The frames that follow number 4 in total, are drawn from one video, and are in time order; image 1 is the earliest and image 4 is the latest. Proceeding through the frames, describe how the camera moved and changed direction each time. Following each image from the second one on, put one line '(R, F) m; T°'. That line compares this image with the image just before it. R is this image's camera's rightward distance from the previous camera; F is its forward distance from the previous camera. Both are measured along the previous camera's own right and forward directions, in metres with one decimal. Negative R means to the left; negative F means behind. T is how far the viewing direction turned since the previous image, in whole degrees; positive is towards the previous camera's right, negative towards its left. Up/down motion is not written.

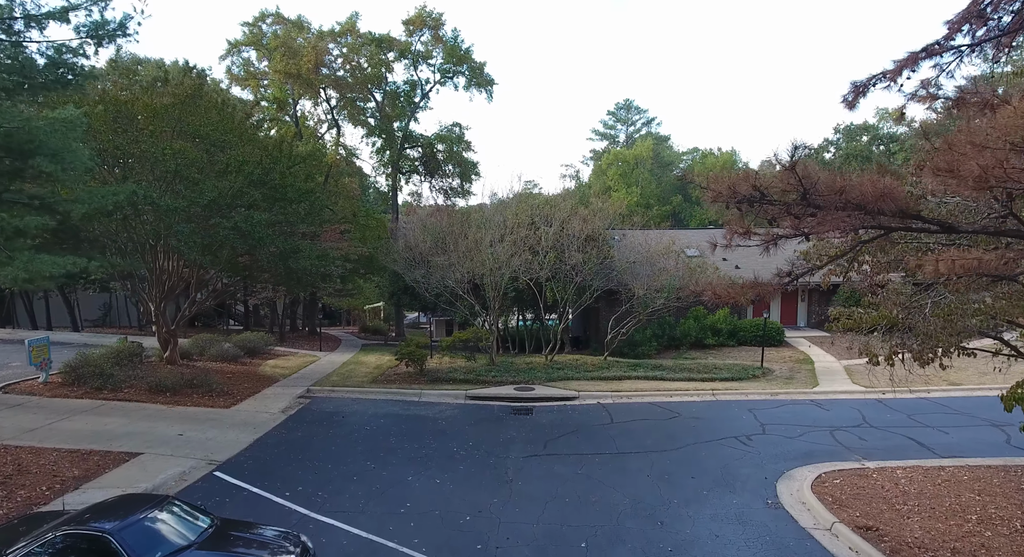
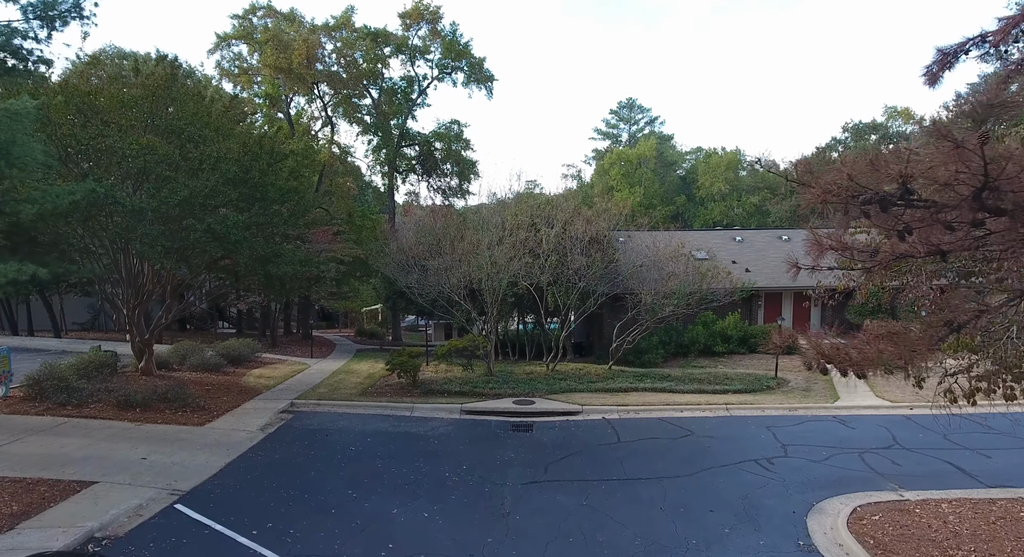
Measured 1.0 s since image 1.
(+0.1, +0.8) m; 0°
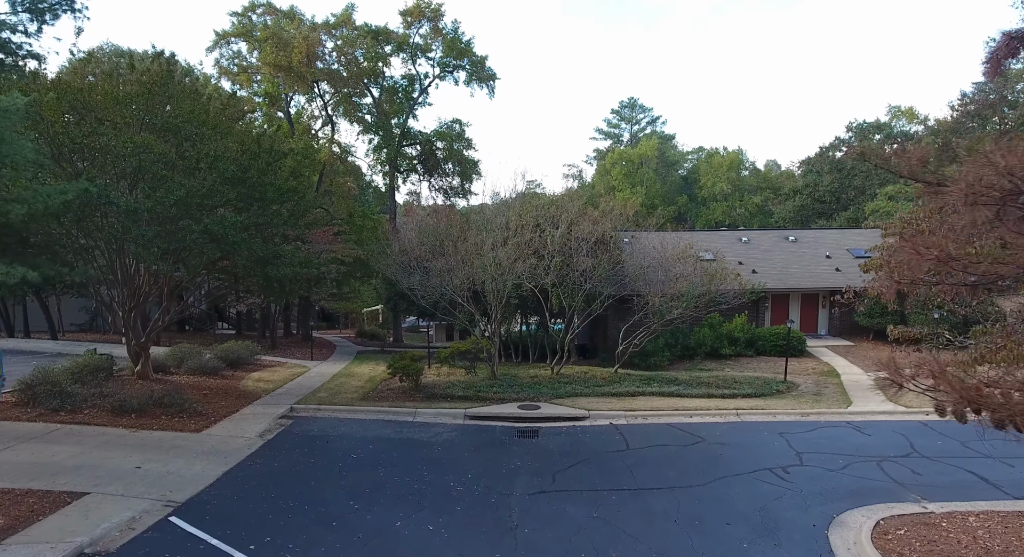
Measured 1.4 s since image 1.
(-0.1, +0.3) m; 0°
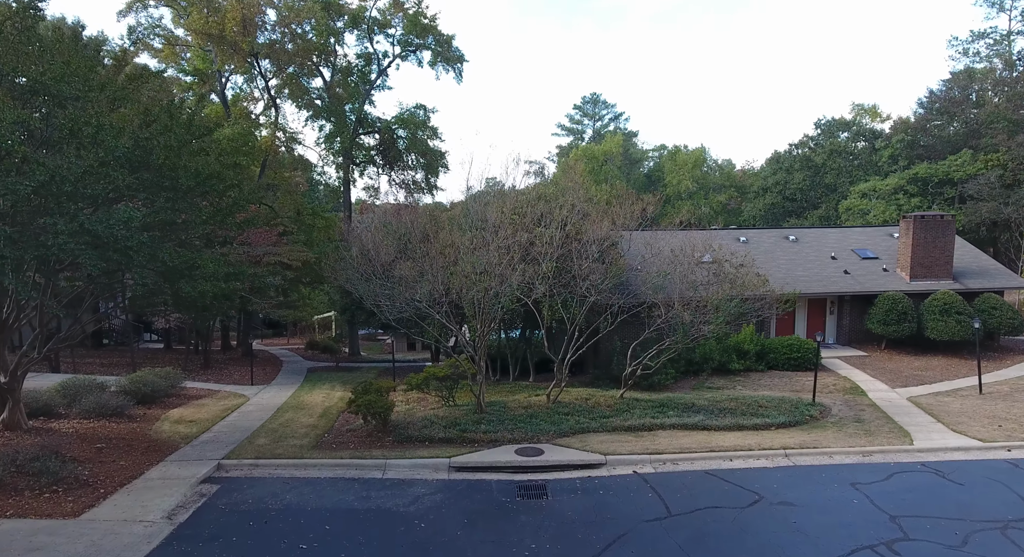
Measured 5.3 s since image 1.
(-0.6, +2.4) m; +5°
